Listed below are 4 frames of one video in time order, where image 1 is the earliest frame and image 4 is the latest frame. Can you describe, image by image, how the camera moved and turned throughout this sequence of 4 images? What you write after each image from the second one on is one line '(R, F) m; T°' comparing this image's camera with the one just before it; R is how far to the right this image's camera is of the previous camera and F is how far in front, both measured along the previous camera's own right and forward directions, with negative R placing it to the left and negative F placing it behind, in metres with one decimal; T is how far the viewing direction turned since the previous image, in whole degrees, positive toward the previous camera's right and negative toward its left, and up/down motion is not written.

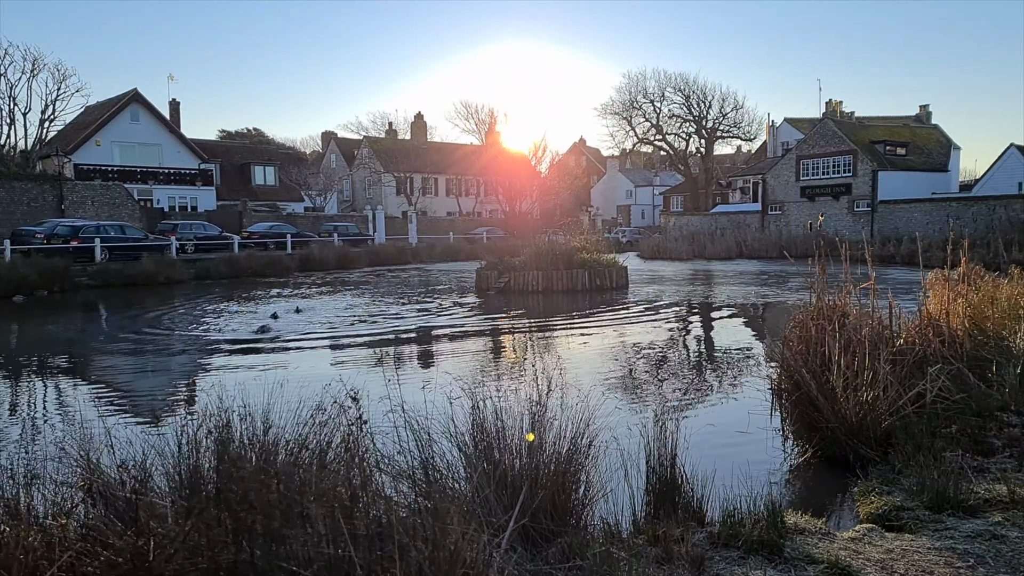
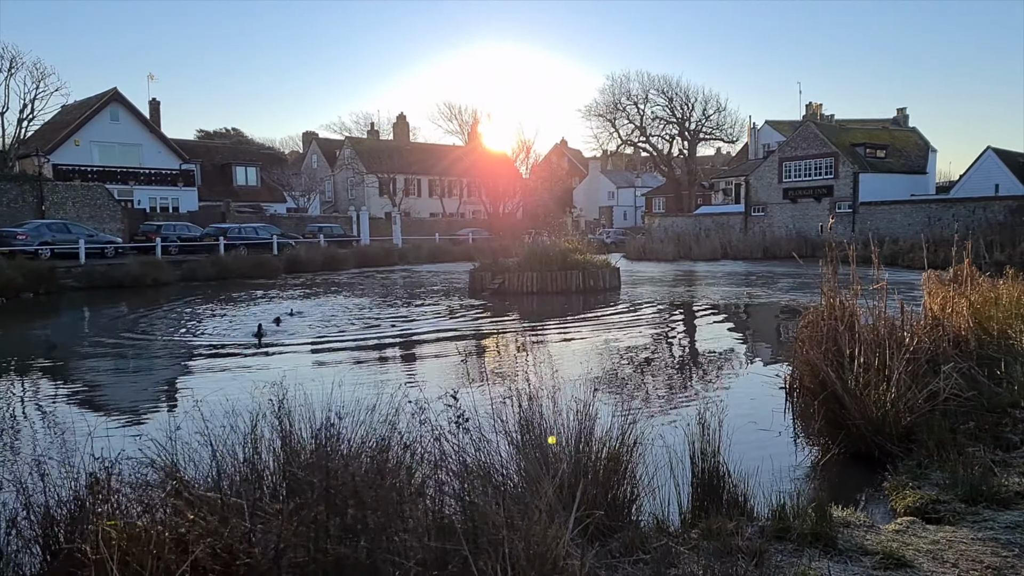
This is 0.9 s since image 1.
(-0.4, -0.1) m; +2°
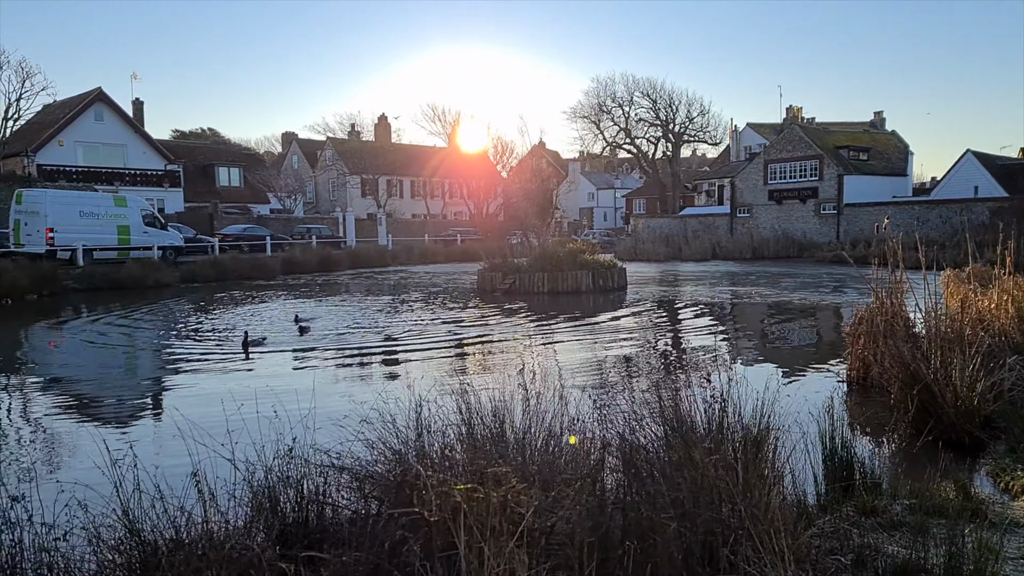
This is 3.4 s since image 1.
(-1.1, -0.3) m; +2°
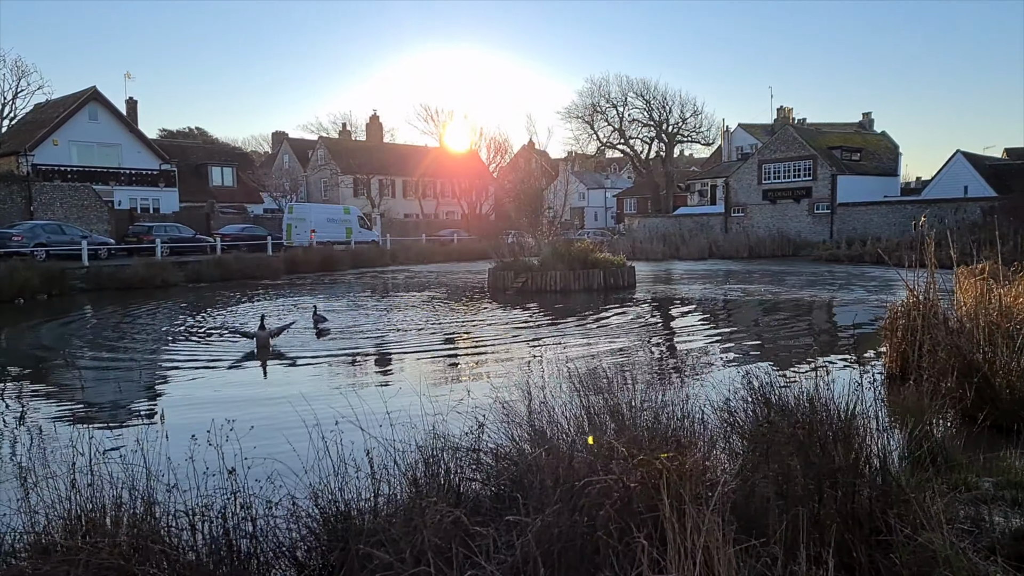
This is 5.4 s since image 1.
(-0.8, -0.3) m; +1°
